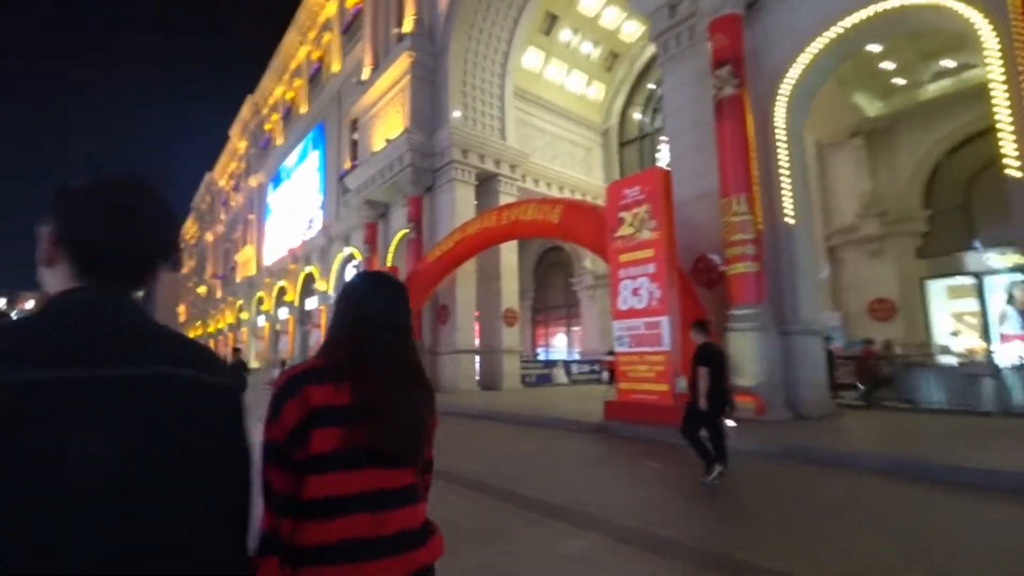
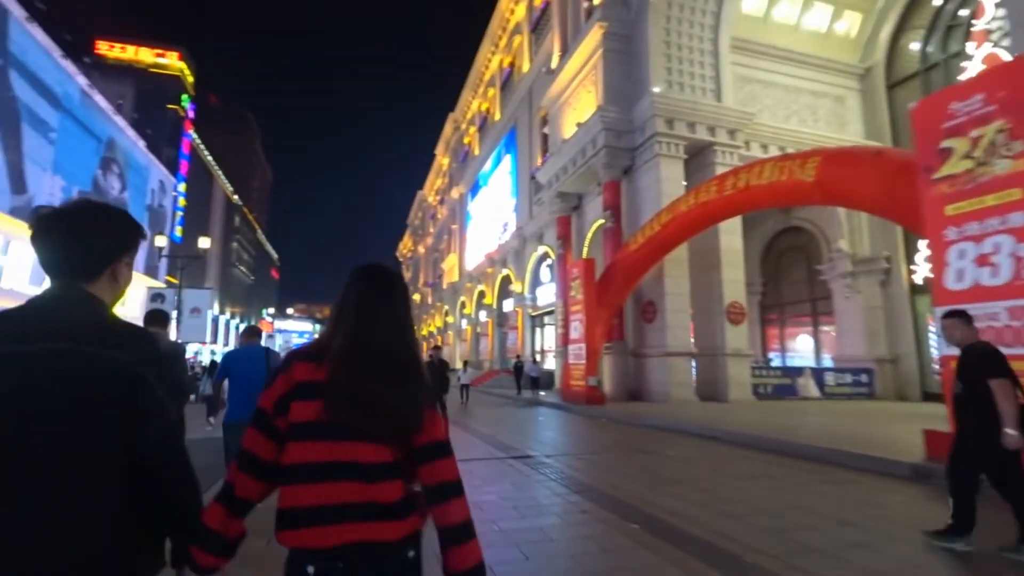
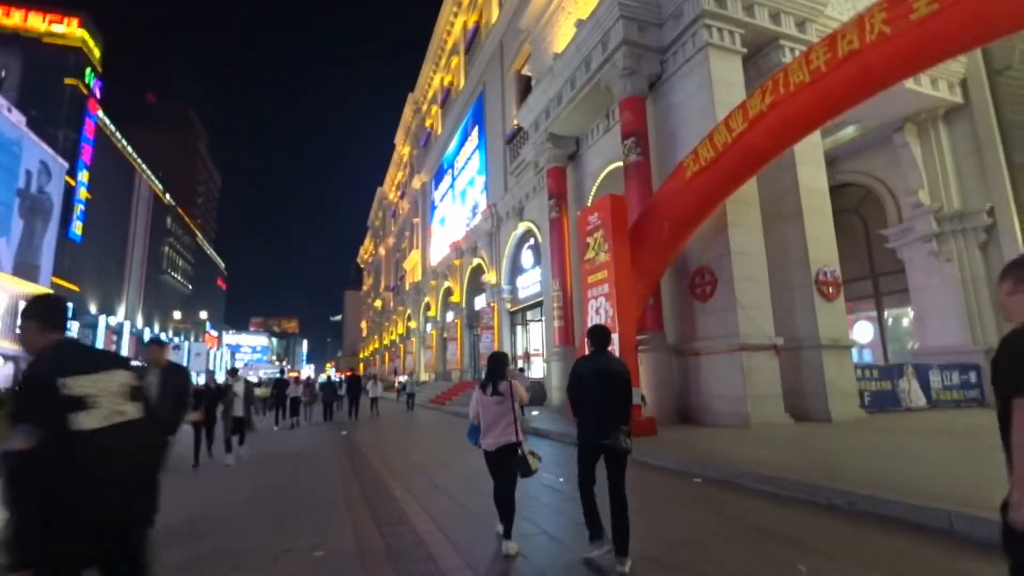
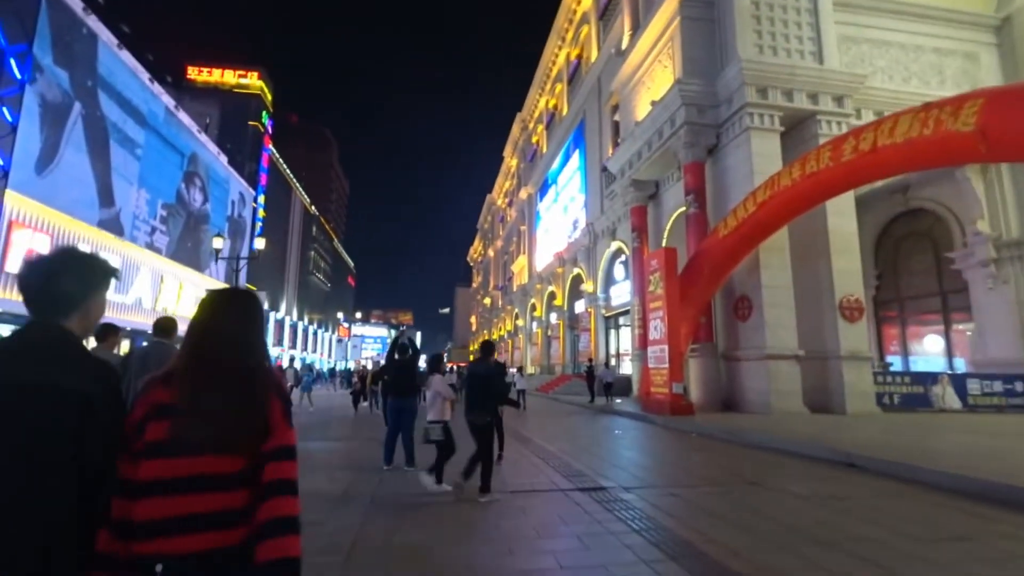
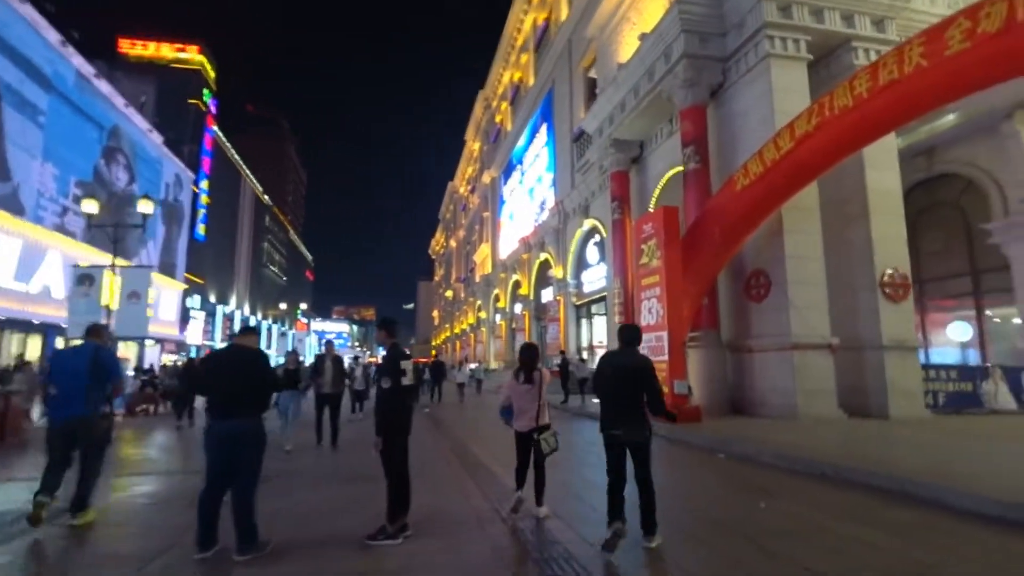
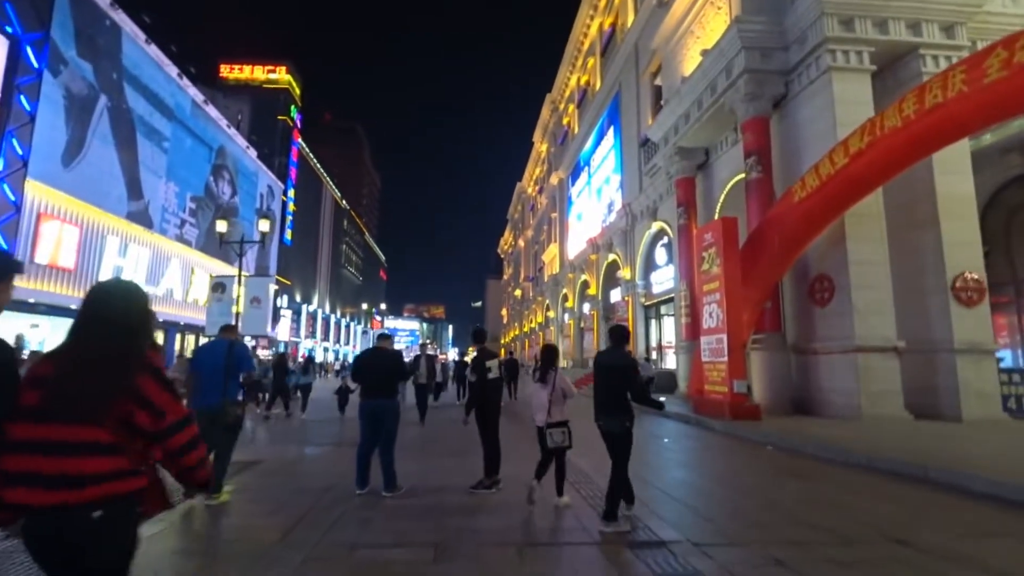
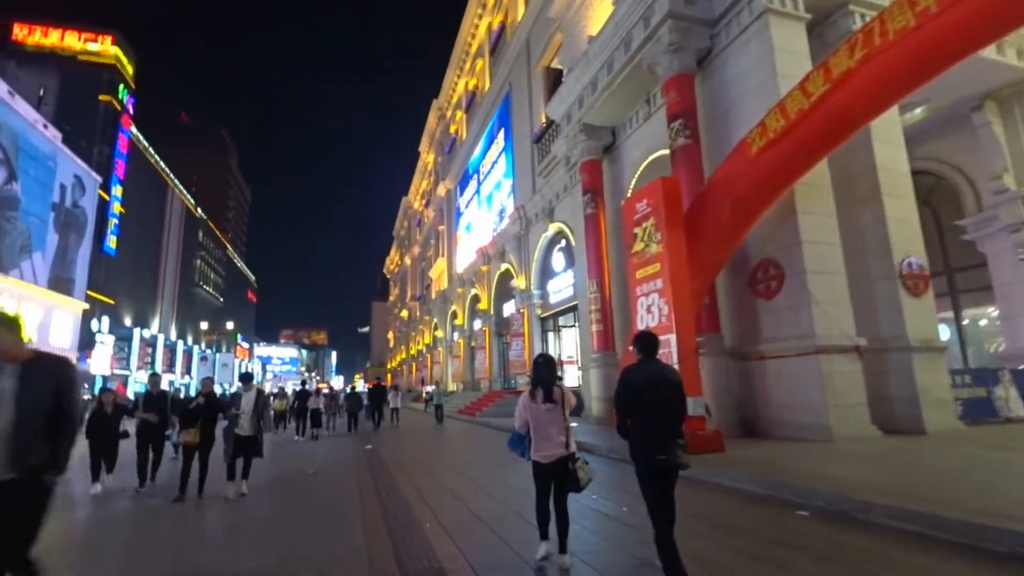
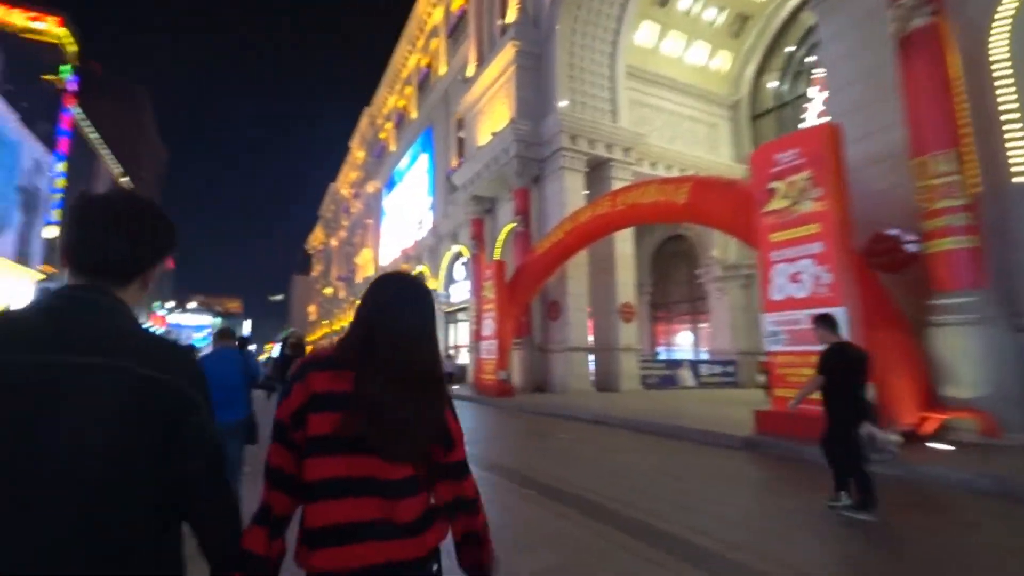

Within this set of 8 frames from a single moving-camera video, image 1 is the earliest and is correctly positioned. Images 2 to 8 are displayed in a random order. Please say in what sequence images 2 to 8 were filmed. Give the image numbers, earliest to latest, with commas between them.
8, 2, 4, 6, 5, 3, 7
